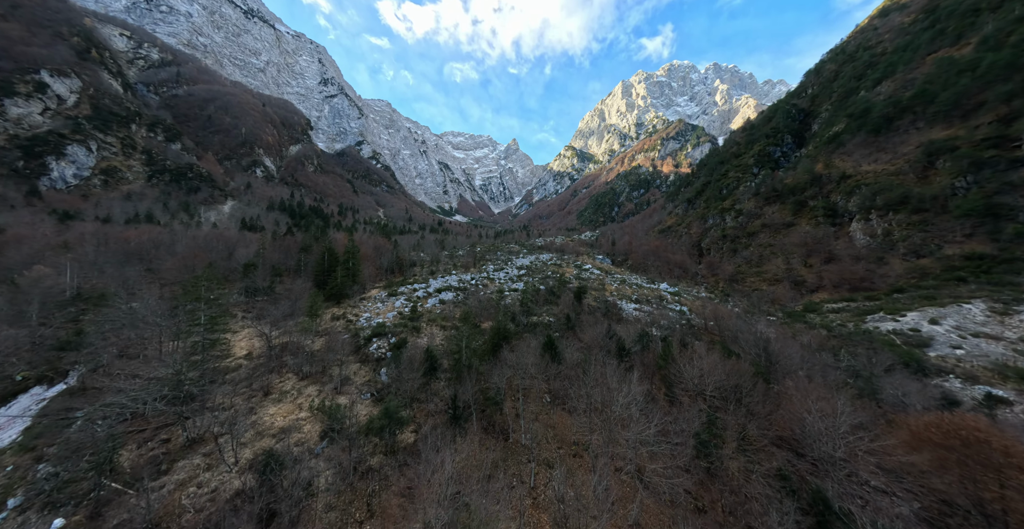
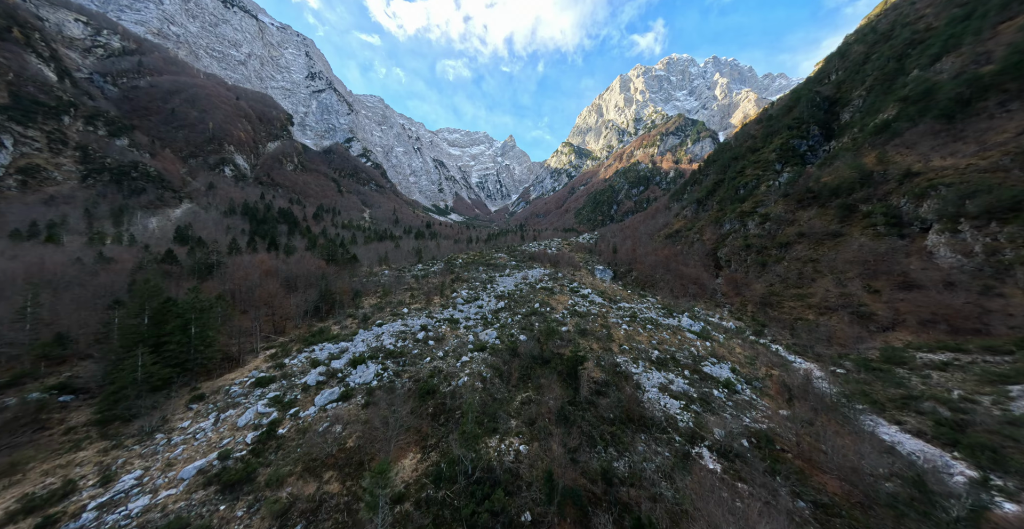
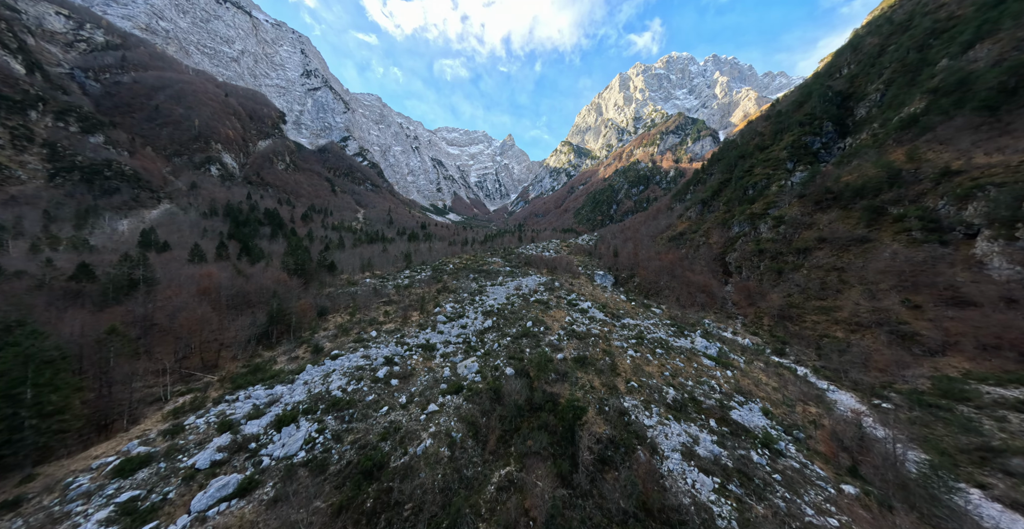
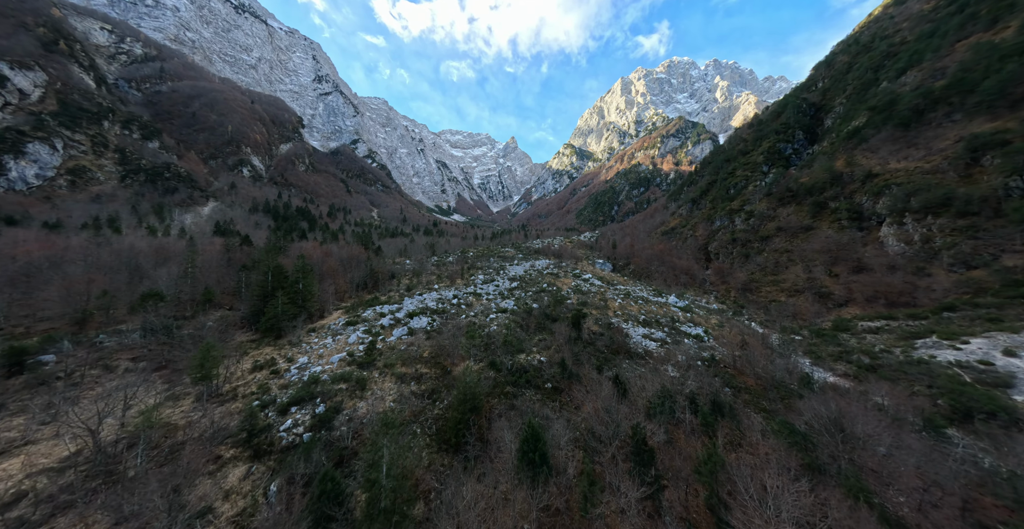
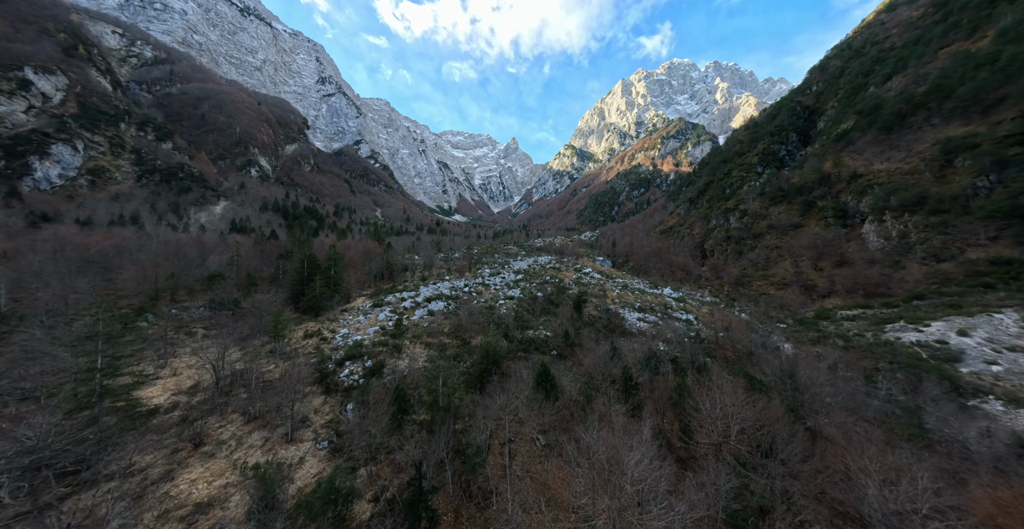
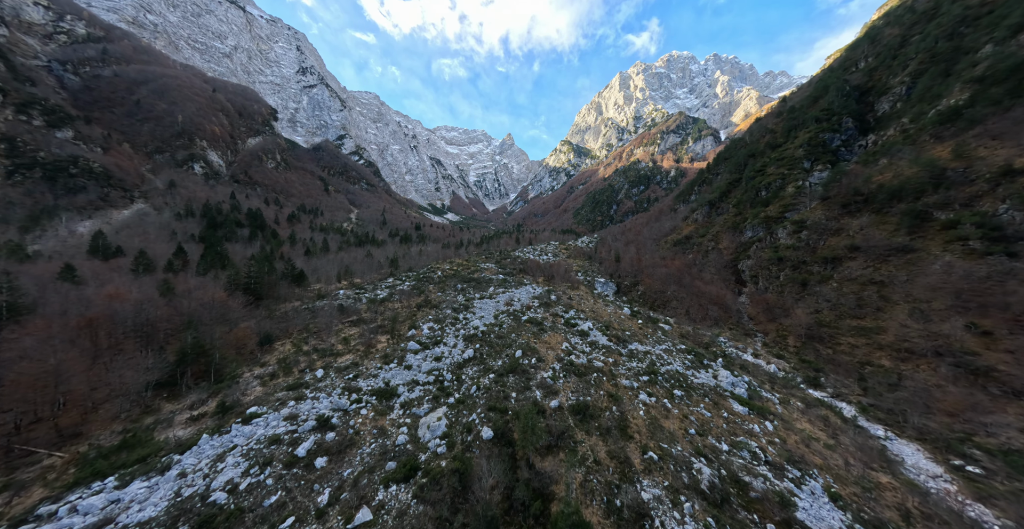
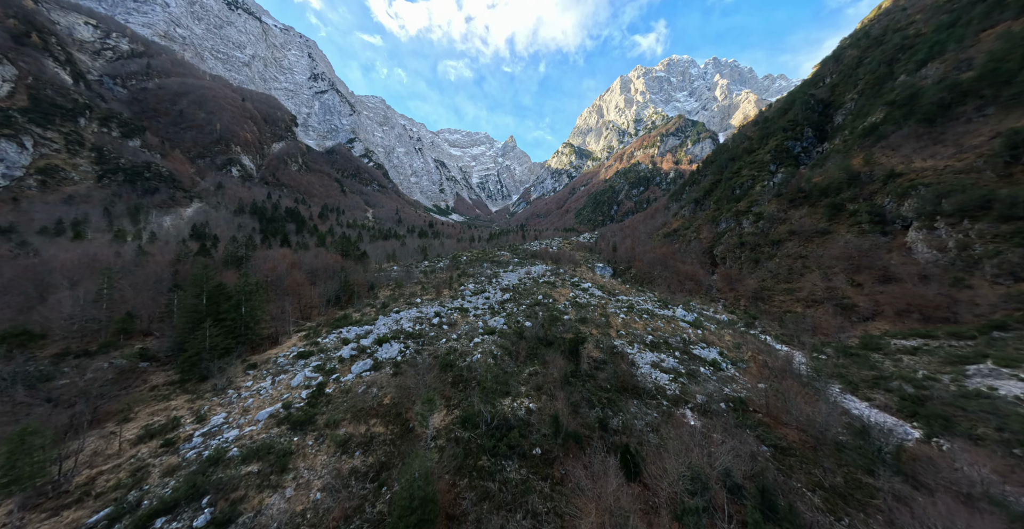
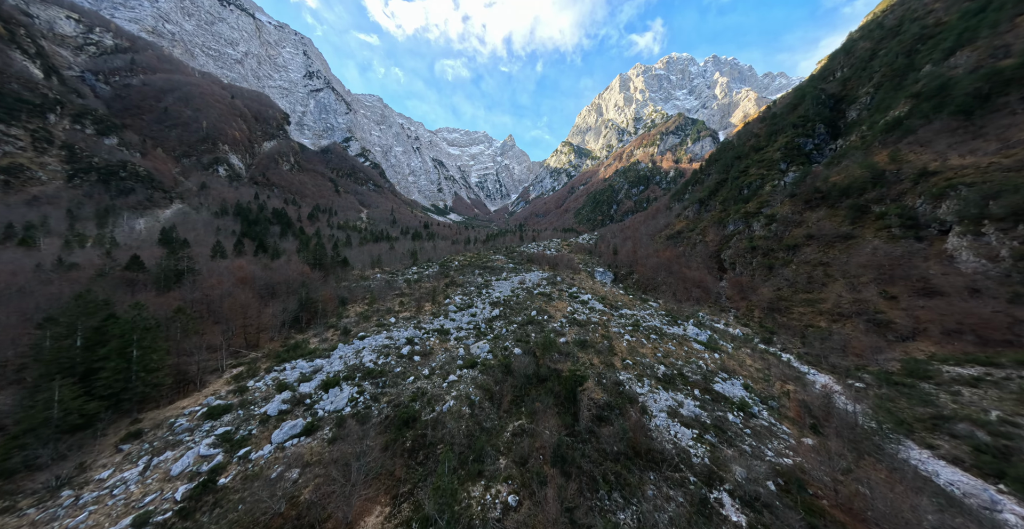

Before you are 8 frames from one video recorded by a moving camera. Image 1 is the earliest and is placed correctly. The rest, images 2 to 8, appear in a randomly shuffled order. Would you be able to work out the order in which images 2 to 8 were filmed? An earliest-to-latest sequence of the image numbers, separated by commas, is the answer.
5, 4, 7, 2, 8, 3, 6
